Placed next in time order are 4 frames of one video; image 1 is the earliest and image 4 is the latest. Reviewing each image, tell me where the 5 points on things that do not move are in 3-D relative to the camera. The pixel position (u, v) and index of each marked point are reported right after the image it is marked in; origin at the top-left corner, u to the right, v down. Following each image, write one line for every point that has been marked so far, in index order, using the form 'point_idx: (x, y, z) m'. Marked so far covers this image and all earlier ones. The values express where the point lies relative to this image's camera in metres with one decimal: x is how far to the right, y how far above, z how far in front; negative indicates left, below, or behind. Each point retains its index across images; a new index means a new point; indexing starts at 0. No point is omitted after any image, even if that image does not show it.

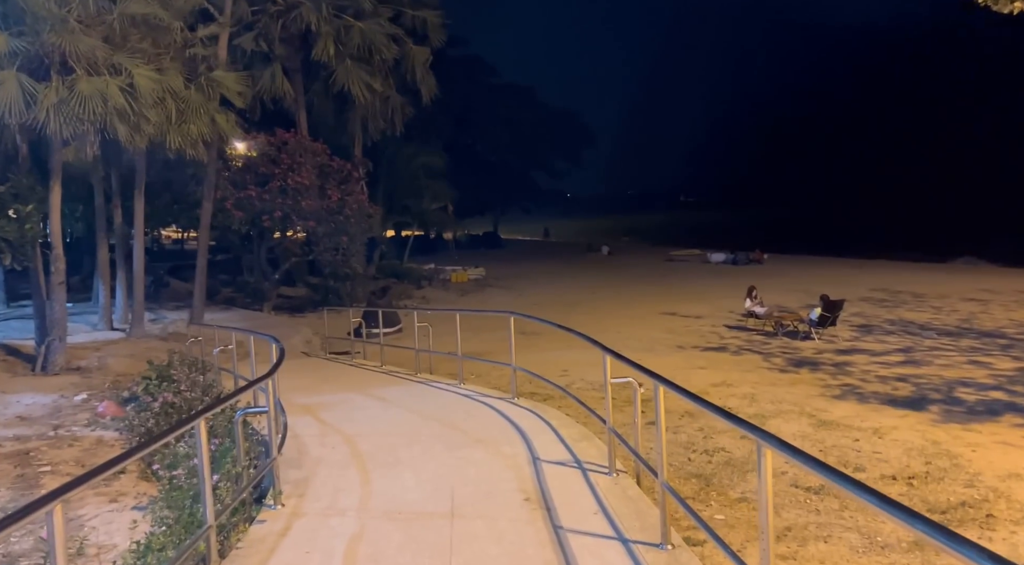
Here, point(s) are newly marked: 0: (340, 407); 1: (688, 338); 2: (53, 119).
0: (-2.0, -1.5, +7.8) m
1: (+4.4, -1.4, +16.6) m
2: (-7.0, +2.5, +10.1) m
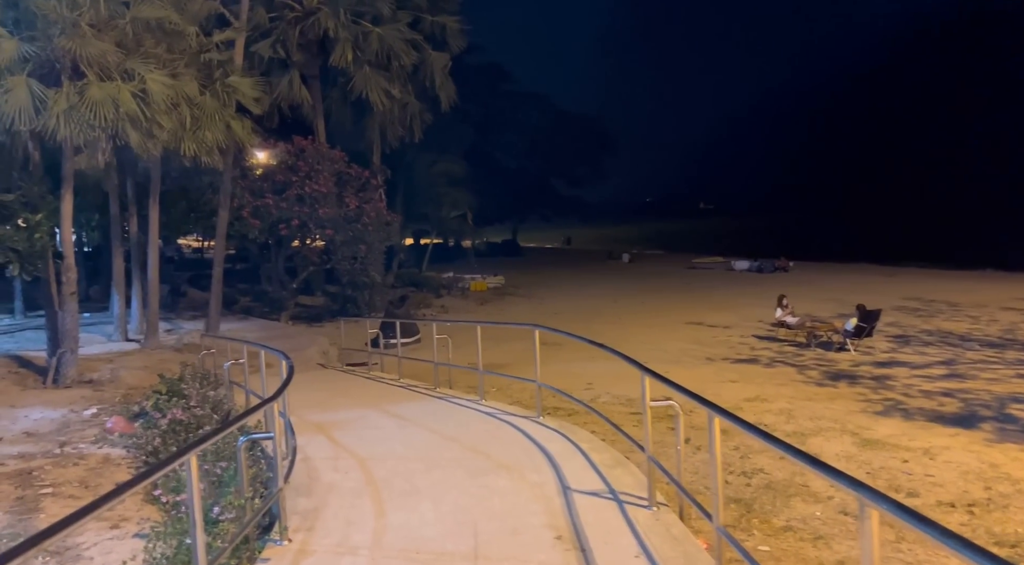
0: (-1.7, -1.6, +7.4) m
1: (+4.9, -1.6, +16.0) m
2: (-6.7, +2.3, +9.8) m
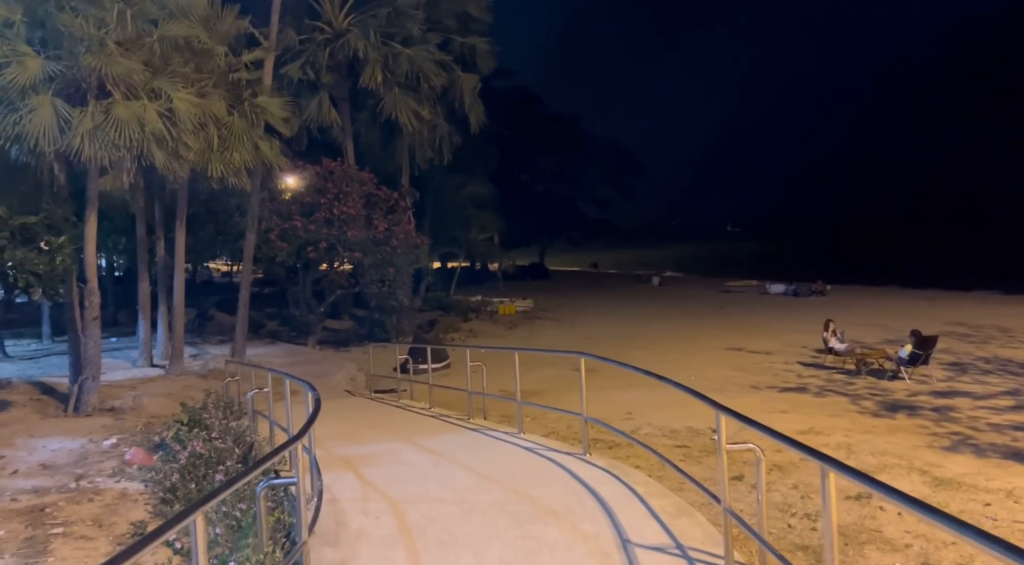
0: (-1.3, -1.8, +6.8) m
1: (+5.6, -2.2, +15.2) m
2: (-6.1, +2.0, +9.6) m
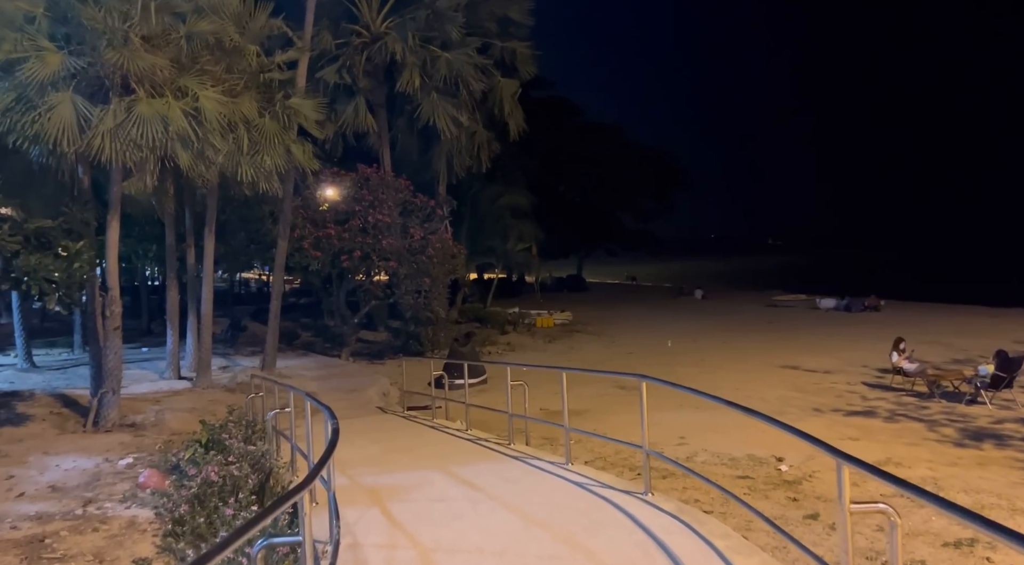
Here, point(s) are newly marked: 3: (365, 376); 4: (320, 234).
0: (-0.9, -1.9, +6.0) m
1: (+6.5, -2.4, +14.0) m
2: (-5.5, +1.9, +9.1) m
3: (-3.4, -2.2, +15.4) m
4: (-5.2, +1.3, +17.9) m
